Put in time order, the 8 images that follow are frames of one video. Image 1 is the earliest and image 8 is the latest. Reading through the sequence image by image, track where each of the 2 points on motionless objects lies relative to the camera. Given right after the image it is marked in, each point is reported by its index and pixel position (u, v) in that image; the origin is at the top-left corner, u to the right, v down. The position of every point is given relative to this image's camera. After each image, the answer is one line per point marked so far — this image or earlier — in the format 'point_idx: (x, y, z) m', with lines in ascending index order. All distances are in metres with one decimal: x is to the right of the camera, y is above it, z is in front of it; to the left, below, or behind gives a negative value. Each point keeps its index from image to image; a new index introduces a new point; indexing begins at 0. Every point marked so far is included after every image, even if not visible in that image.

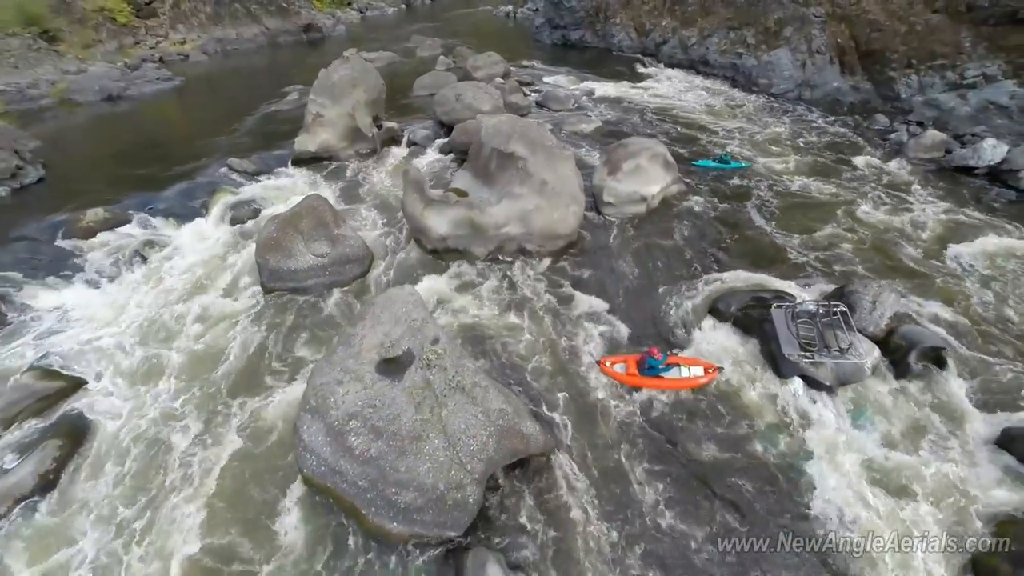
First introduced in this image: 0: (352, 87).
0: (-5.1, +6.4, +17.4) m
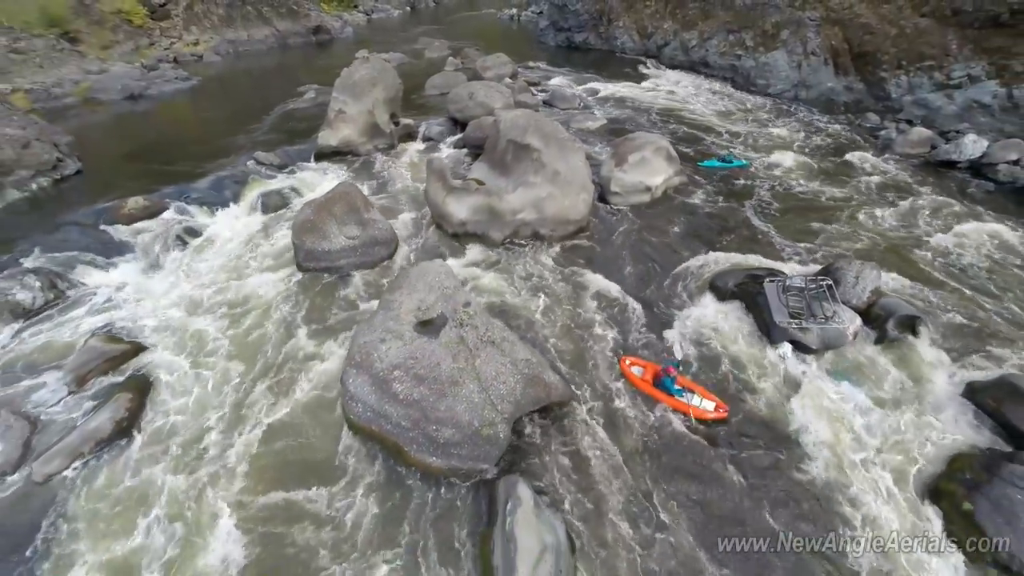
0: (-4.7, +6.9, +18.4) m
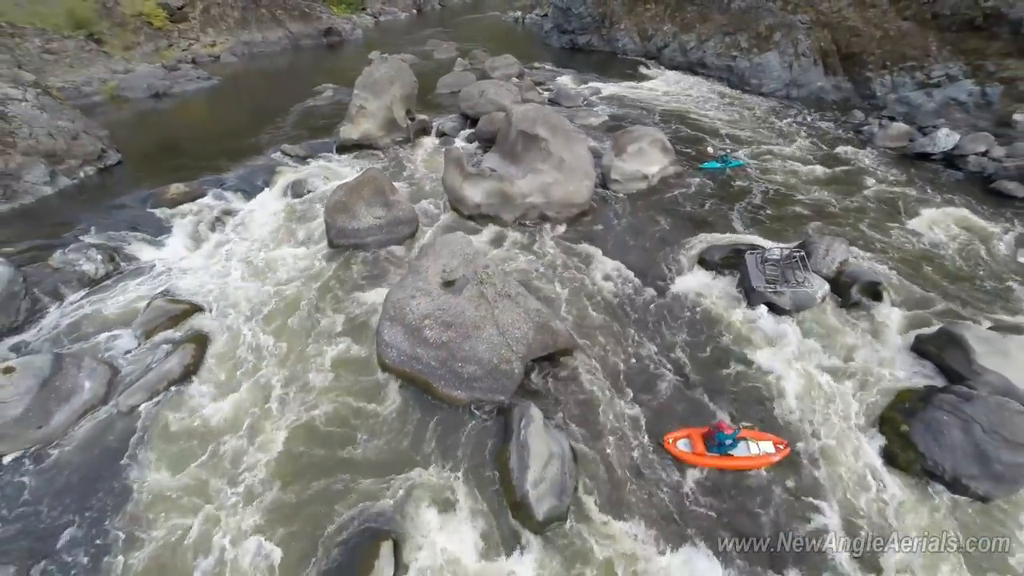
0: (-4.4, +7.5, +19.8) m
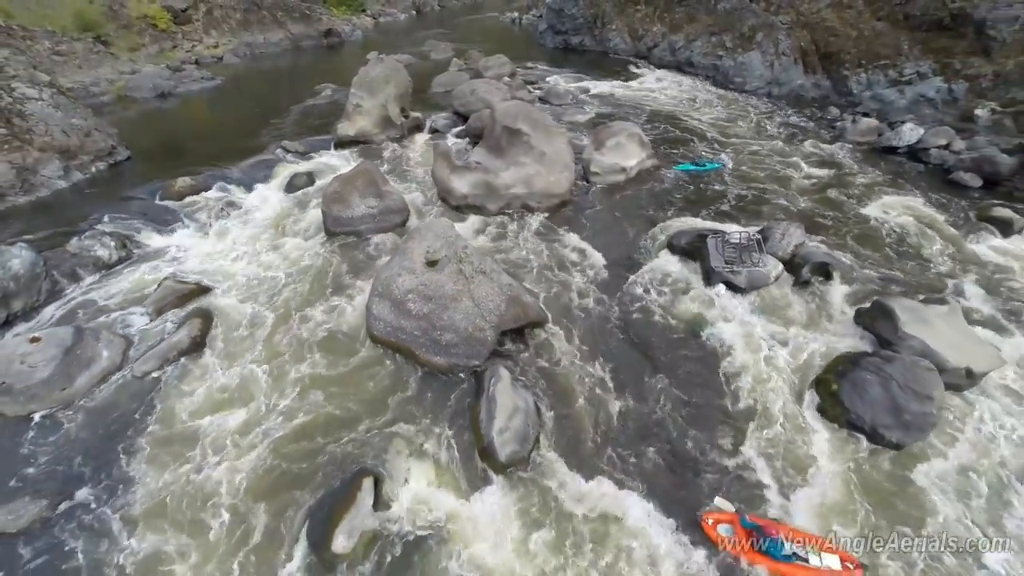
0: (-4.9, +7.9, +20.8) m
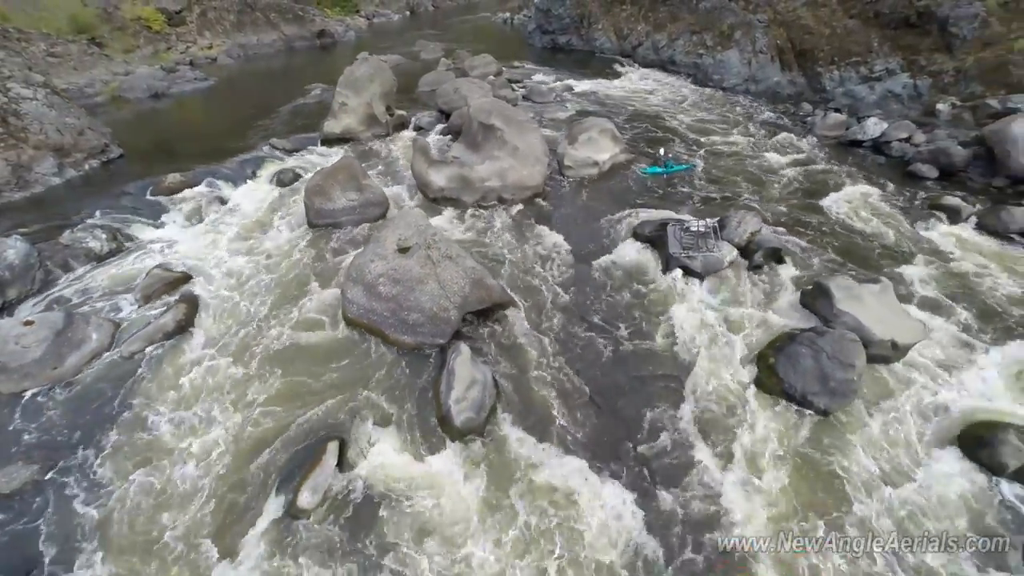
0: (-5.6, +8.2, +21.4) m
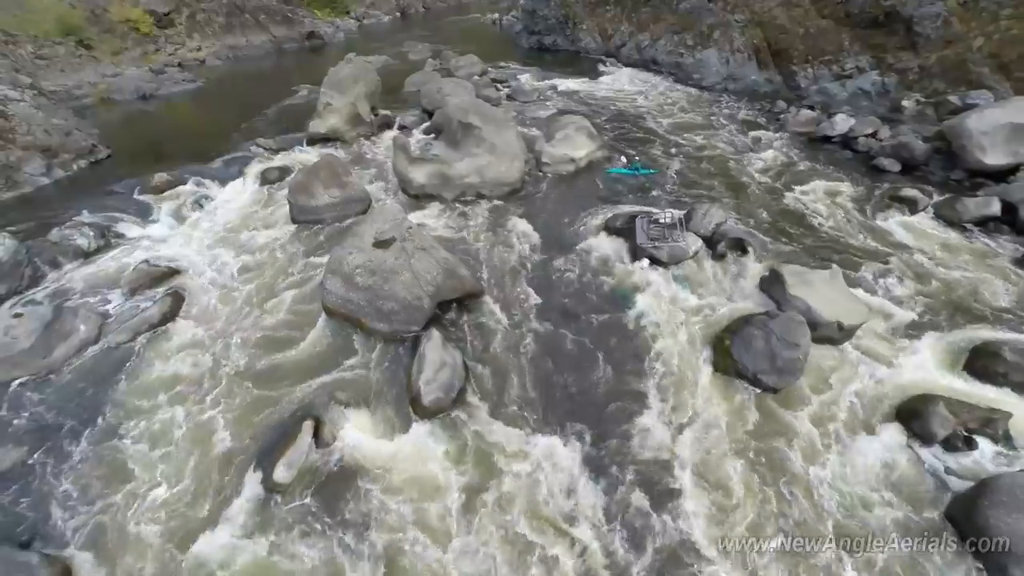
0: (-6.4, +8.3, +21.9) m
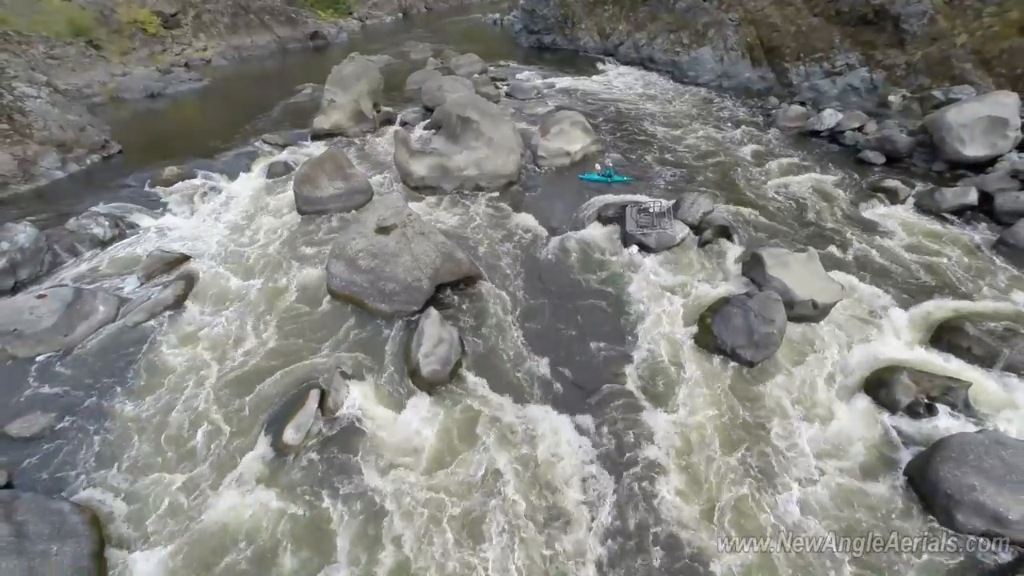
0: (-6.5, +8.7, +22.6) m
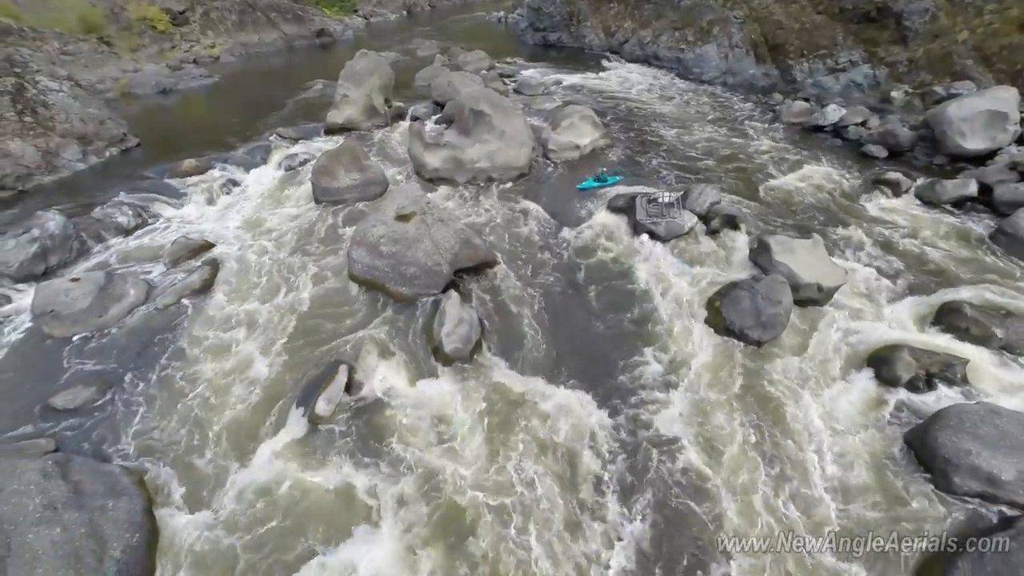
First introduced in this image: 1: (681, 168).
0: (-6.1, +9.1, +23.0) m
1: (+5.6, +4.0, +17.9) m
